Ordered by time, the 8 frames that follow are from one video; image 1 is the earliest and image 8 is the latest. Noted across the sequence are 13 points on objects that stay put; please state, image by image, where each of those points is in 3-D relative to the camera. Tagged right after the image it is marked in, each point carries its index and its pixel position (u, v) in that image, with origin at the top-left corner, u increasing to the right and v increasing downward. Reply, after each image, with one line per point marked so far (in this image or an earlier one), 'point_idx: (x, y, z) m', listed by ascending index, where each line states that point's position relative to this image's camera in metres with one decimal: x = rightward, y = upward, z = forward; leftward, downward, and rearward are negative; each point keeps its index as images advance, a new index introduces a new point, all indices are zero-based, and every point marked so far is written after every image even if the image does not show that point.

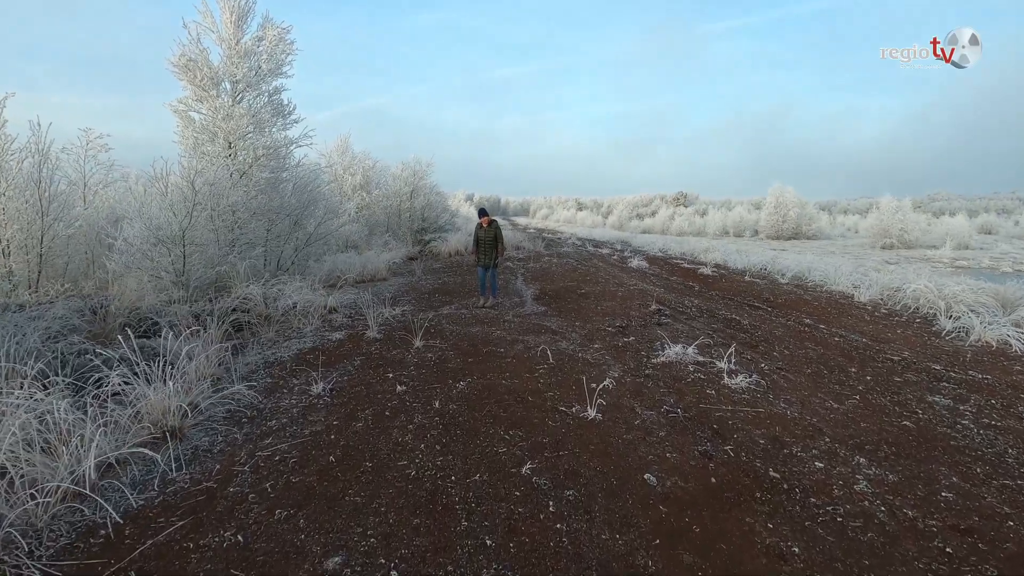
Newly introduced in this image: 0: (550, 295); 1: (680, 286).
0: (+0.6, -0.1, +8.2) m
1: (+2.8, 0.0, +9.0) m
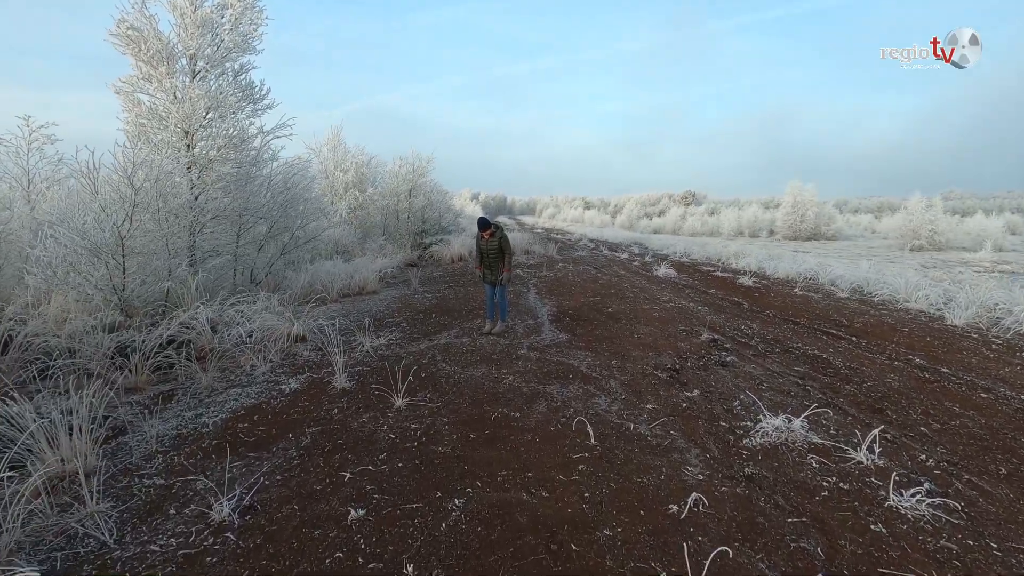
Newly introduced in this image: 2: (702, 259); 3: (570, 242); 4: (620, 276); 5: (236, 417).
0: (+0.8, -0.4, +6.7) m
1: (+3.0, -0.2, +7.6) m
2: (+4.9, +0.7, +14.0) m
3: (+2.0, +1.7, +19.2) m
4: (+2.1, +0.2, +10.4) m
5: (-1.8, -0.8, +3.5) m
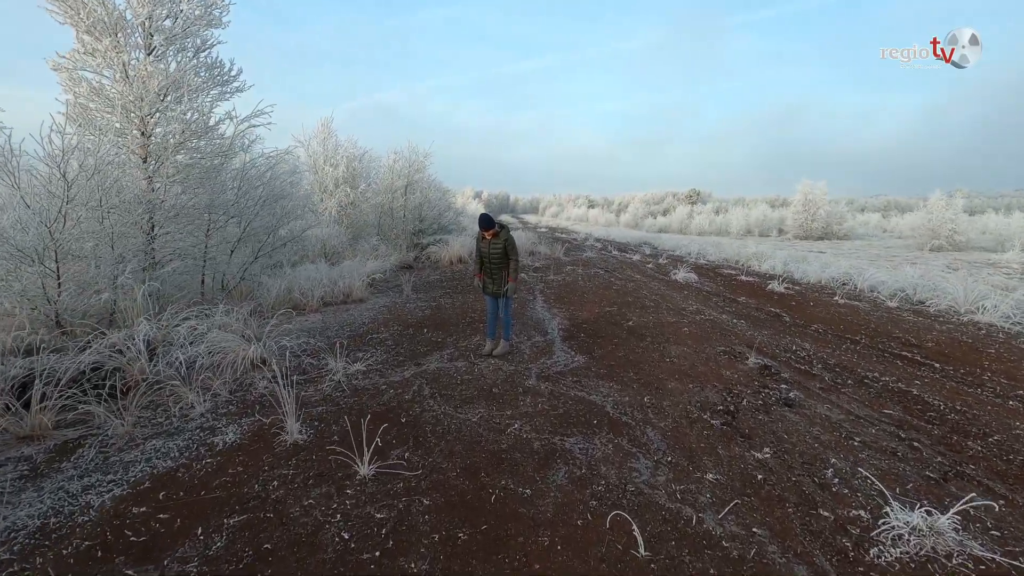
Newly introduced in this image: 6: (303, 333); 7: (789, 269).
0: (+0.8, -0.5, +5.7) m
1: (+3.1, -0.3, +6.6) m
2: (+5.0, +0.6, +12.9) m
3: (+2.1, +1.6, +18.2) m
4: (+2.1, +0.1, +9.4) m
5: (-1.8, -1.0, +2.5) m
6: (-2.3, -0.5, +5.7) m
7: (+5.8, +0.4, +11.2) m
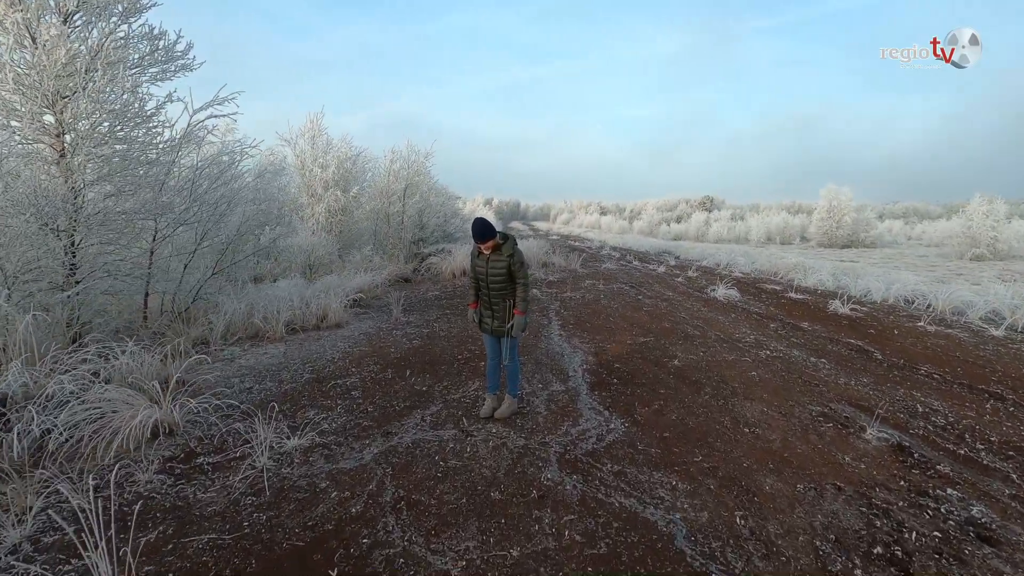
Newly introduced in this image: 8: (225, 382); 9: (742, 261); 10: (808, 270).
0: (+0.9, -0.7, +4.3) m
1: (+3.2, -0.6, +5.1) m
2: (+5.2, +0.3, +11.5) m
3: (+2.5, +1.2, +16.8) m
4: (+2.3, -0.2, +7.9) m
5: (-1.7, -1.2, +1.1) m
6: (-2.2, -0.8, +4.4) m
7: (+6.0, +0.1, +9.7) m
8: (-2.3, -0.8, +4.3) m
9: (+6.1, +0.7, +14.1) m
10: (+6.5, +0.4, +11.8) m
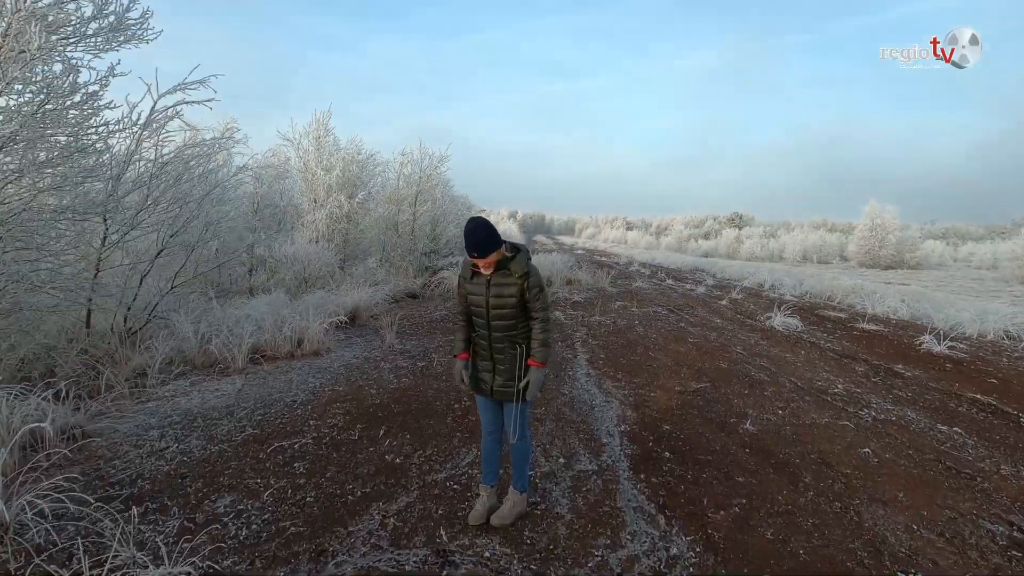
0: (+0.9, -0.9, +3.1) m
1: (+3.2, -0.9, +3.8) m
2: (+5.6, -0.2, +10.0) m
3: (+3.1, +0.6, +15.5) m
4: (+2.5, -0.5, +6.6) m
5: (-1.8, -1.2, 0.0) m
6: (-2.1, -0.9, +3.2) m
7: (+6.3, -0.4, +8.2) m
8: (-2.2, -0.9, +3.2) m
9: (+6.6, +0.1, +12.7) m
10: (+6.9, -0.1, +10.3) m
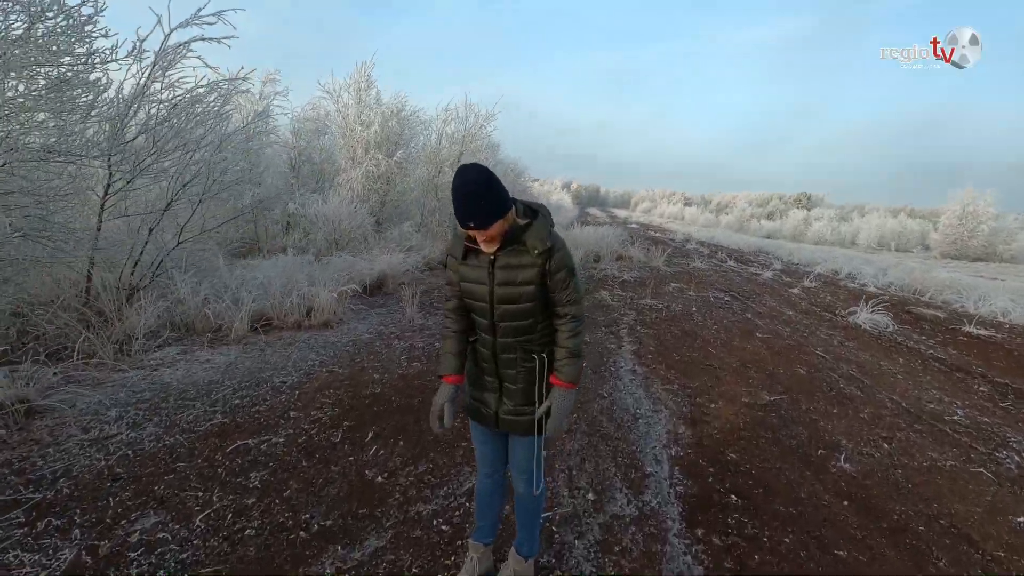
0: (+1.0, -0.9, +2.3) m
1: (+3.4, -0.9, +2.8) m
2: (+6.3, 0.0, +8.8) m
3: (+4.4, +1.2, +14.4) m
4: (+2.9, -0.4, +5.7) m
5: (-2.0, -1.2, -0.5) m
6: (-2.0, -0.7, +2.7) m
7: (+6.8, -0.4, +6.9) m
8: (-2.1, -0.7, +2.7) m
9: (+7.6, +0.4, +11.3) m
10: (+7.7, 0.0, +8.9) m
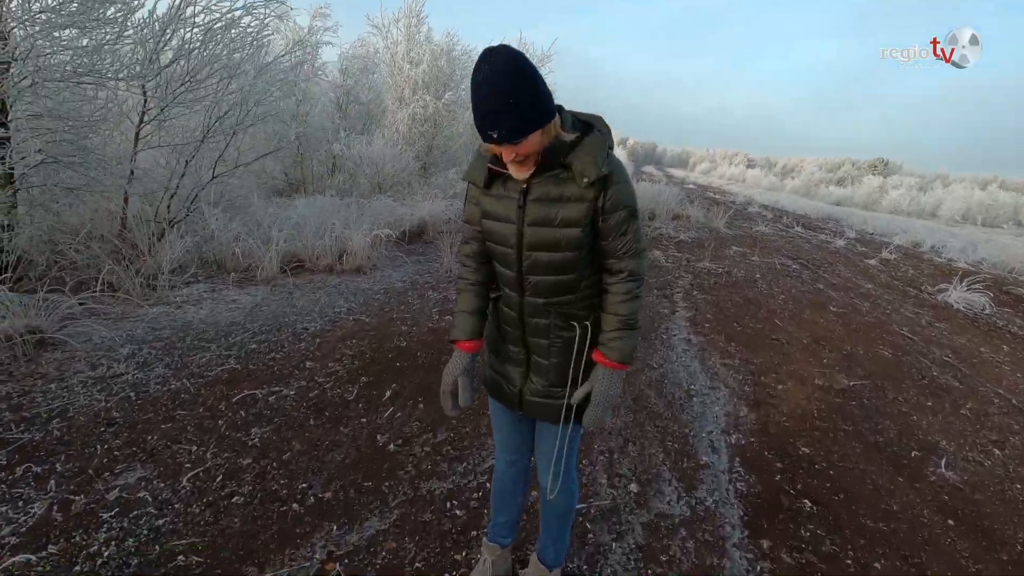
0: (+1.1, -0.8, +1.9) m
1: (+3.5, -0.9, +2.2) m
2: (+7.0, +0.3, +7.8) m
3: (+5.7, +2.0, +13.4) m
4: (+3.4, -0.1, +5.0) m
5: (-2.2, -1.1, -0.6) m
6: (-1.8, -0.3, +2.6) m
7: (+7.3, -0.2, +6.0) m
8: (-2.0, -0.3, +2.5) m
9: (+8.5, +0.8, +10.2) m
10: (+8.4, +0.2, +7.8) m
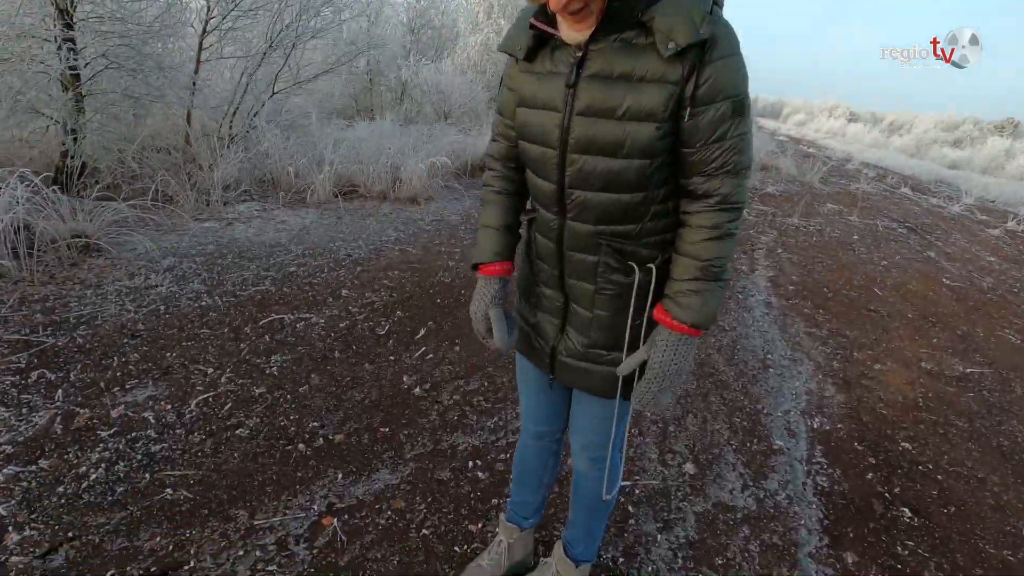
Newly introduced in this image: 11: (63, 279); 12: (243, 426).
0: (+1.2, -0.7, +1.5) m
1: (+3.6, -1.0, +1.6) m
2: (+7.9, +0.5, +6.6) m
3: (+7.3, +2.9, +12.1) m
4: (+3.9, +0.1, +4.3) m
5: (-2.4, -0.9, -0.5) m
6: (-1.6, +0.1, +2.5) m
7: (+7.9, -0.2, +4.8) m
8: (-1.7, +0.1, +2.5) m
9: (+9.6, +1.1, +8.7) m
10: (+9.2, +0.3, +6.4) m
11: (-1.9, +0.1, +2.3) m
12: (-0.8, -0.4, +1.5) m
